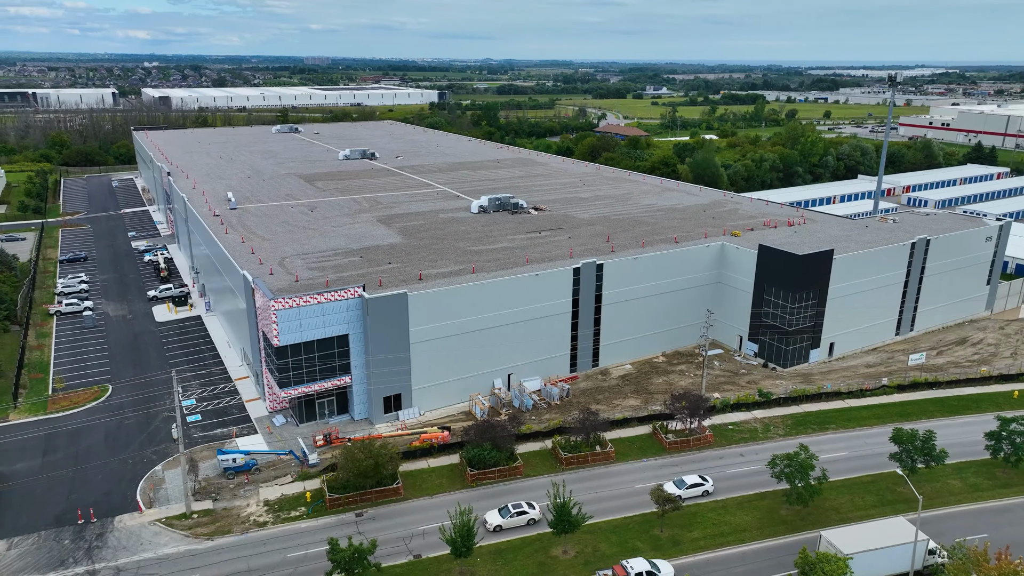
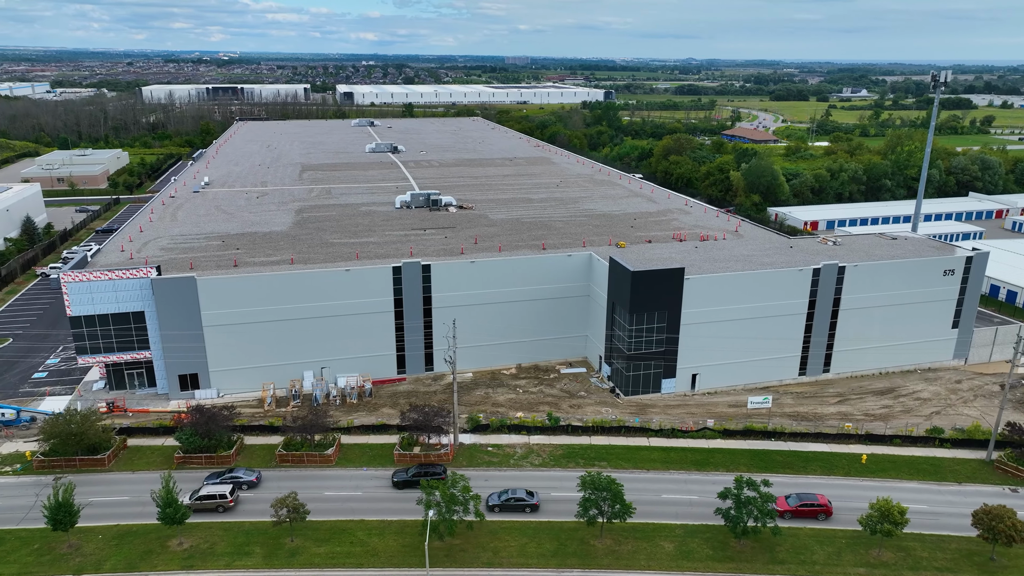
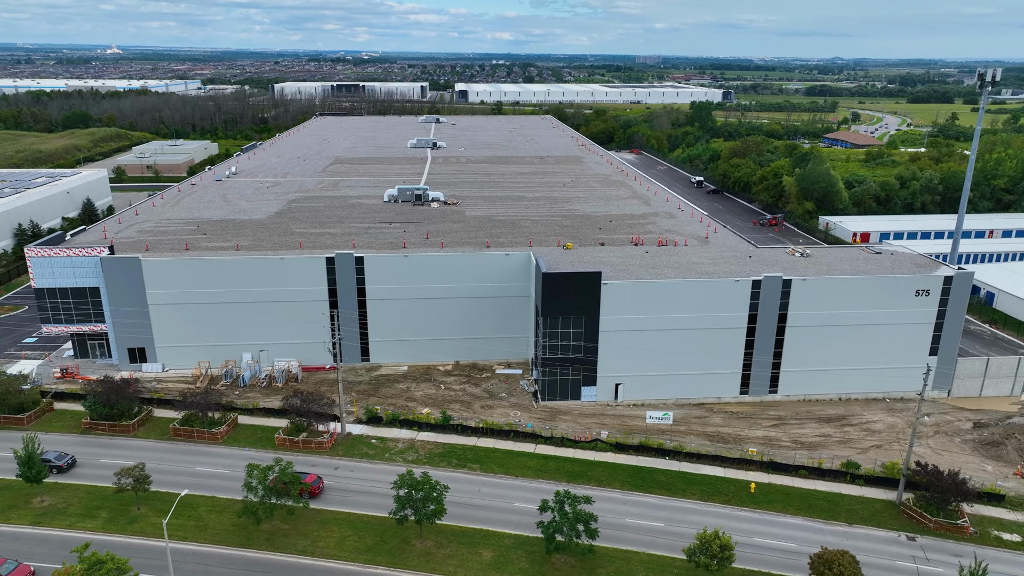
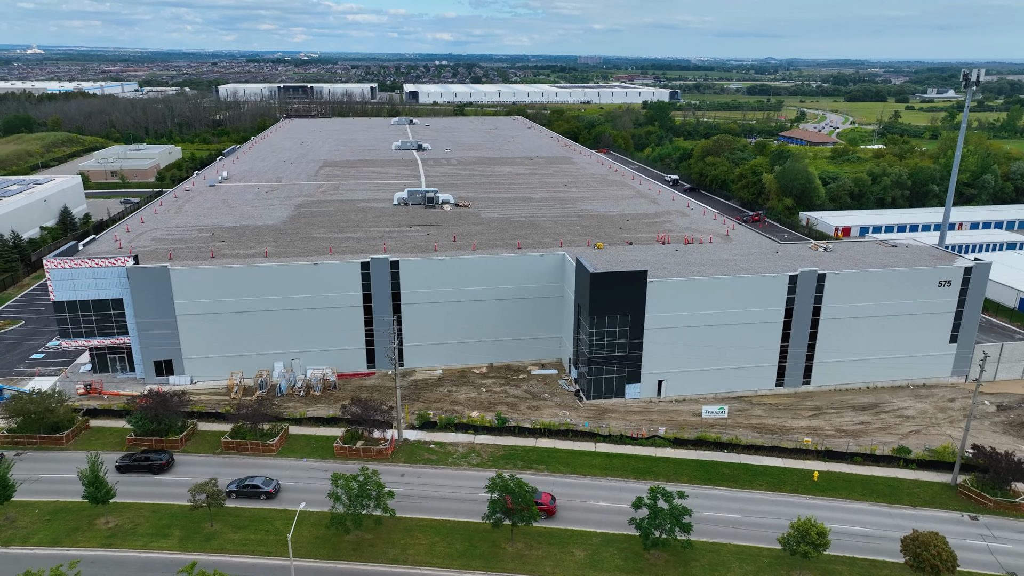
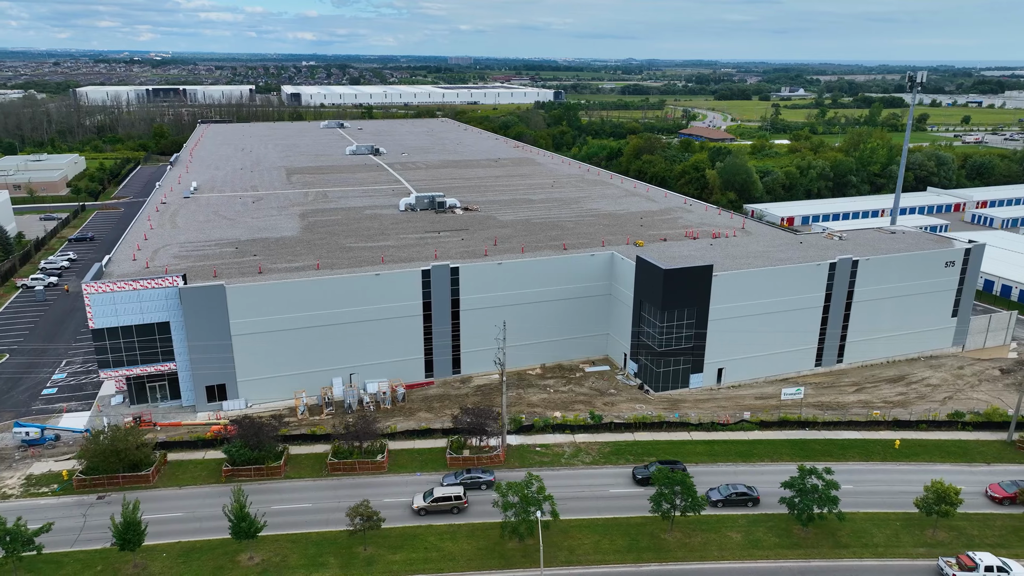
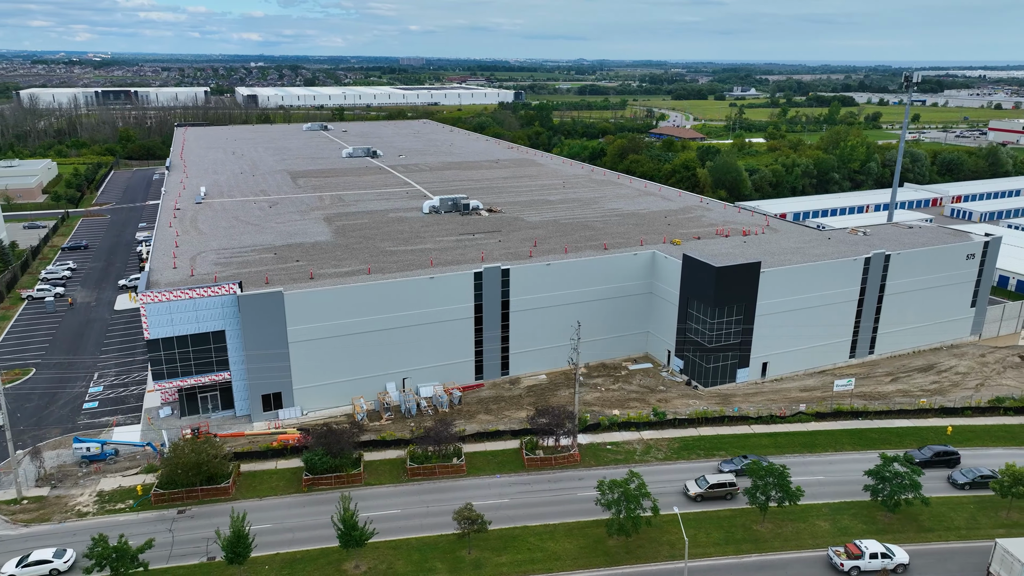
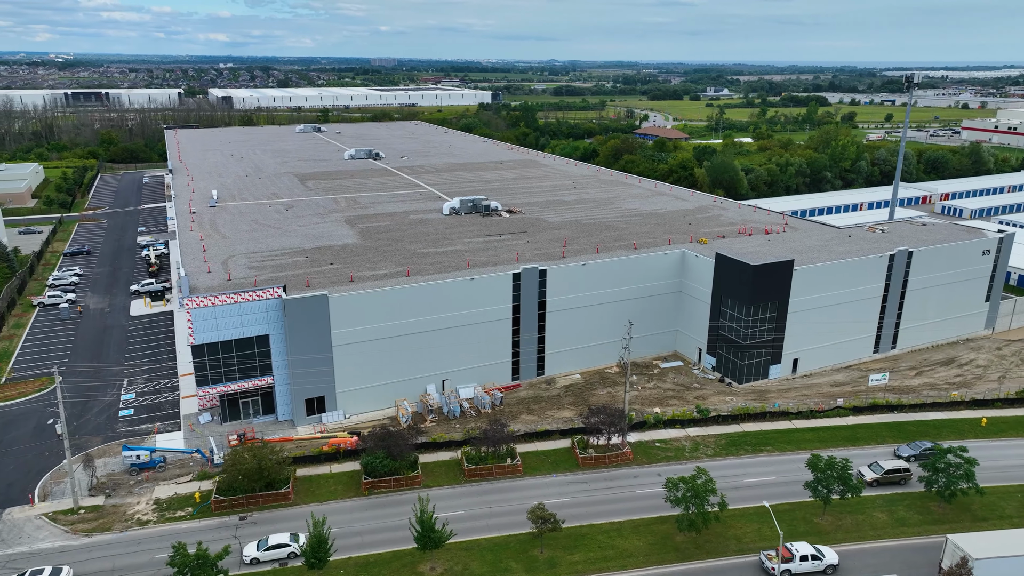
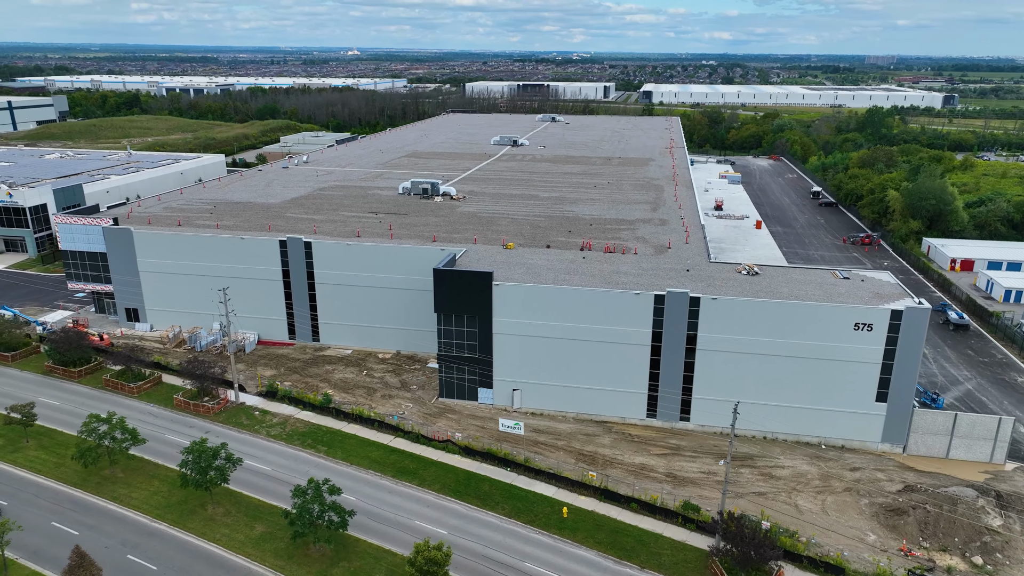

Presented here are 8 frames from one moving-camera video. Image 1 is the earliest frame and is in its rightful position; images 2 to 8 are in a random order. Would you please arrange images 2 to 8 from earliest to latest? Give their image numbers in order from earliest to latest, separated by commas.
7, 6, 5, 2, 4, 3, 8
